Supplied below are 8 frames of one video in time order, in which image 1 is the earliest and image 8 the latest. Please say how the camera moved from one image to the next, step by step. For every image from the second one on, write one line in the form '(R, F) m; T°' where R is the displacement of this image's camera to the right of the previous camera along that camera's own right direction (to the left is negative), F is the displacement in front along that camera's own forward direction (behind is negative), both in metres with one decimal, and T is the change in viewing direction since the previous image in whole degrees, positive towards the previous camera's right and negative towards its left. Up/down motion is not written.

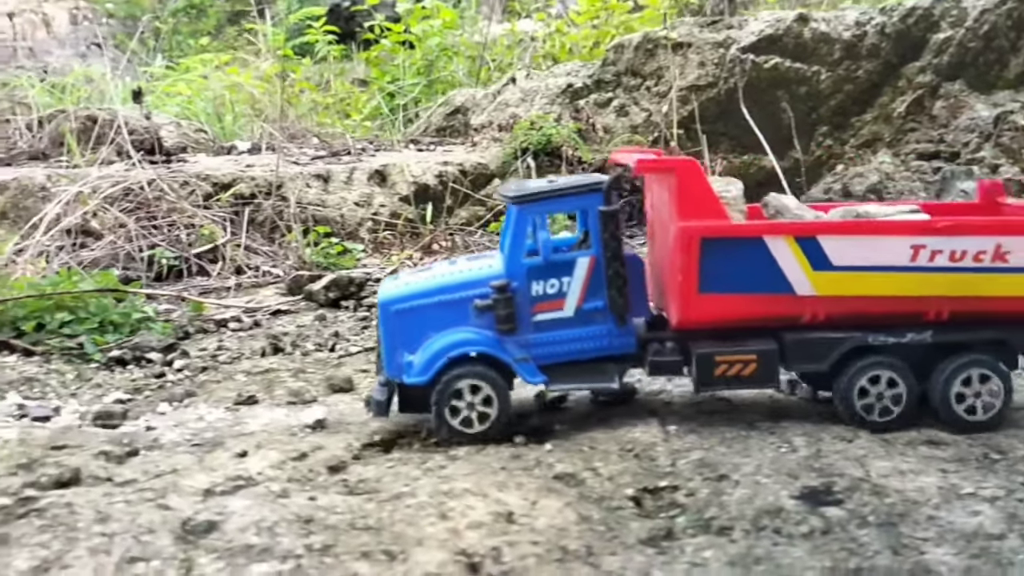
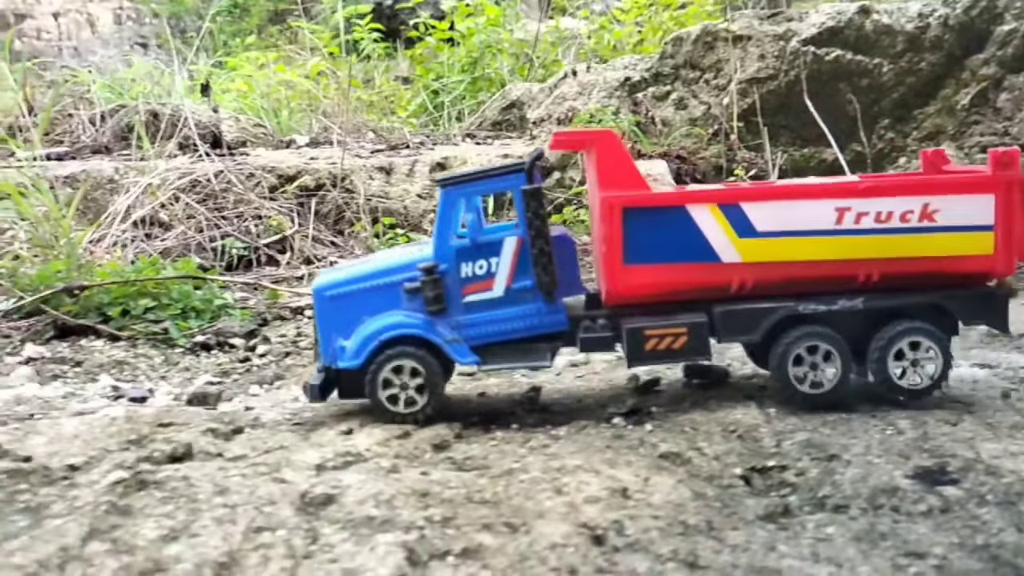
(-0.2, 0.0) m; -2°
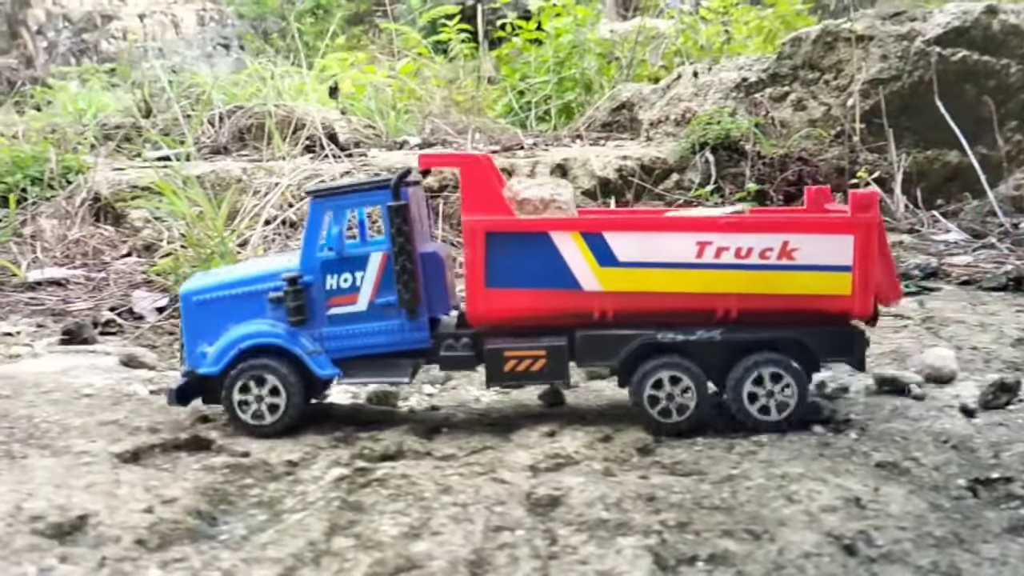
(-0.4, 0.0) m; -4°
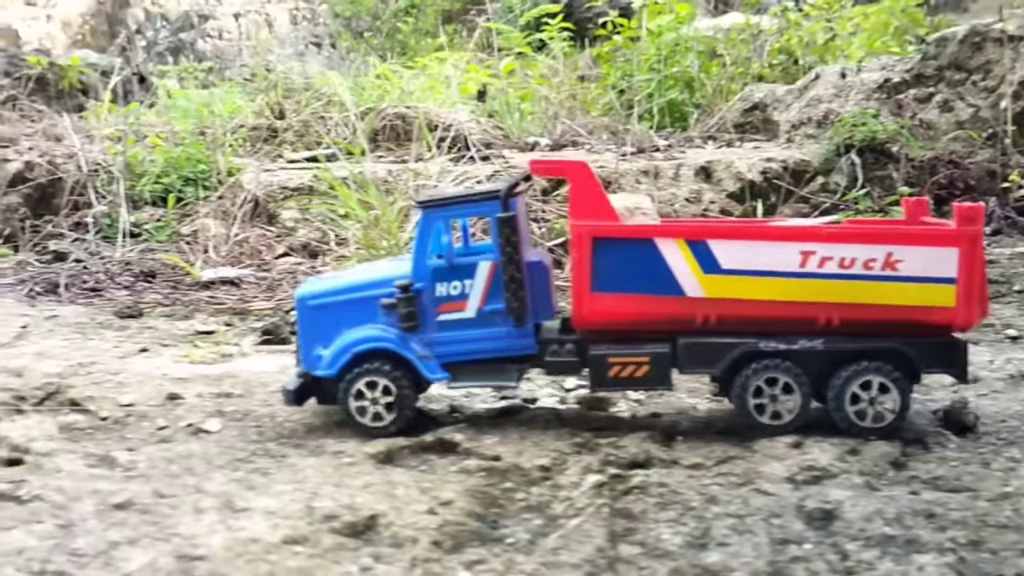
(-0.4, -0.1) m; -5°
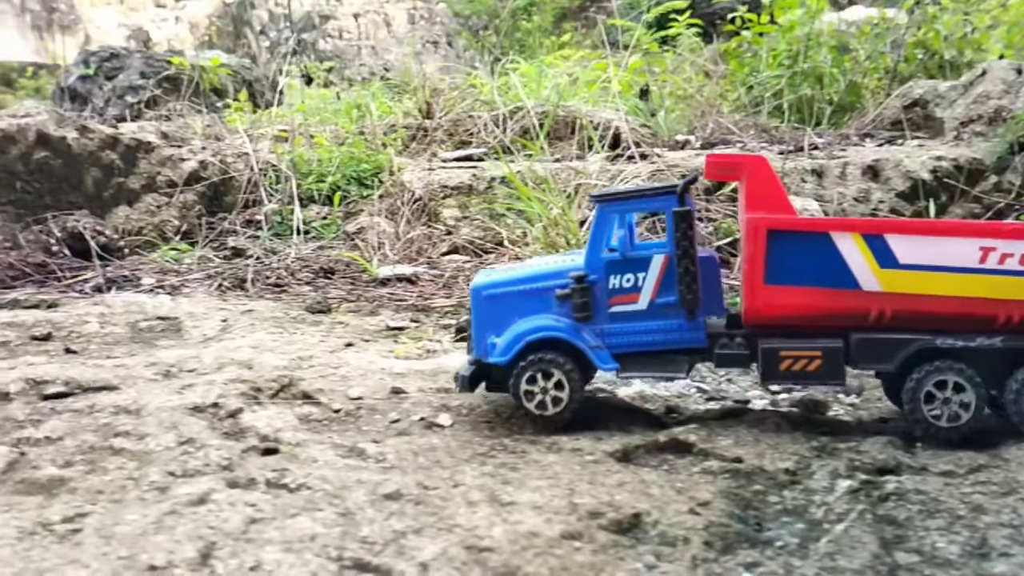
(-0.4, 0.0) m; -6°
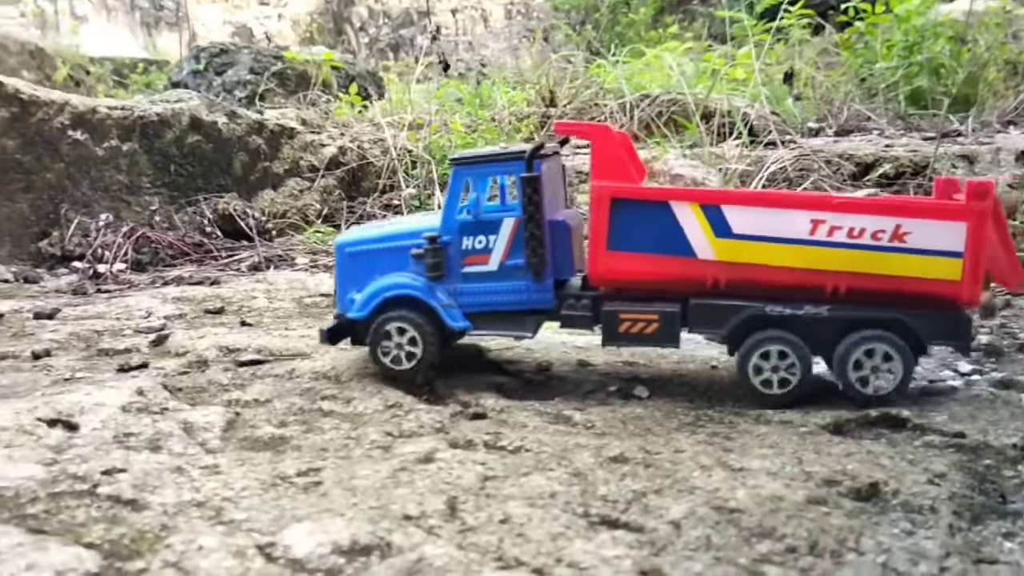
(-0.3, 0.0) m; -5°
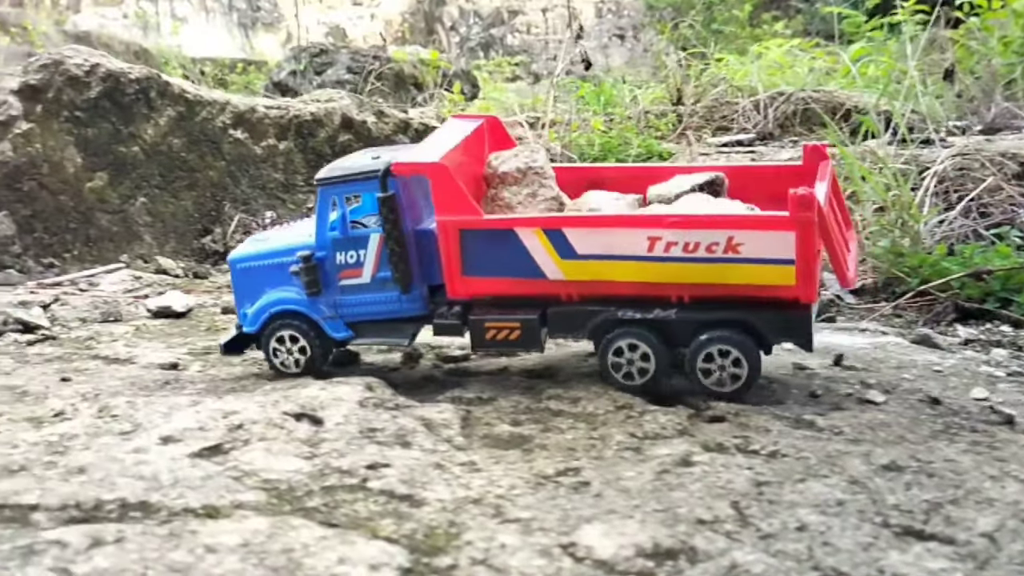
(-0.4, 0.0) m; -5°
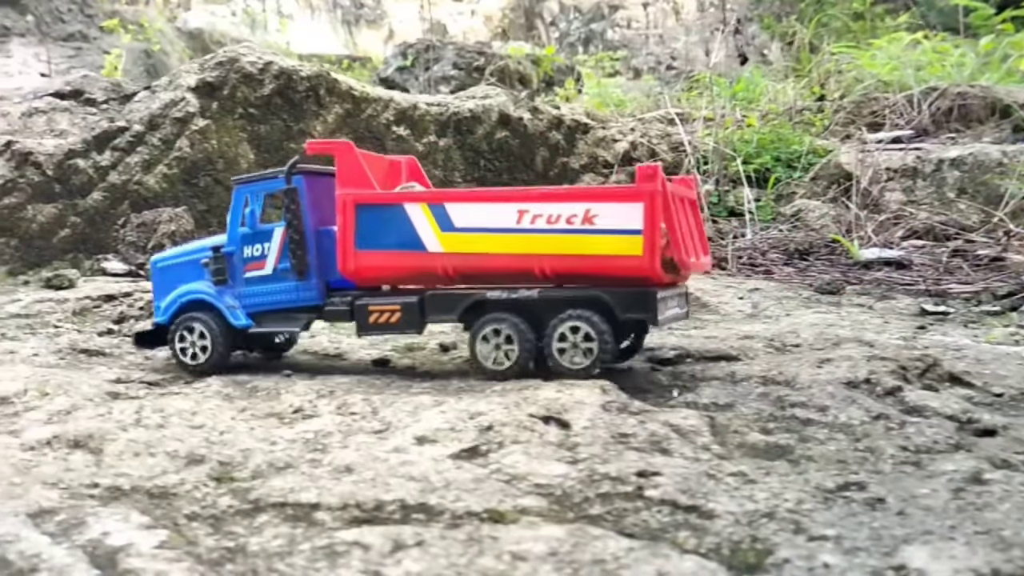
(-0.4, +0.1) m; -5°
